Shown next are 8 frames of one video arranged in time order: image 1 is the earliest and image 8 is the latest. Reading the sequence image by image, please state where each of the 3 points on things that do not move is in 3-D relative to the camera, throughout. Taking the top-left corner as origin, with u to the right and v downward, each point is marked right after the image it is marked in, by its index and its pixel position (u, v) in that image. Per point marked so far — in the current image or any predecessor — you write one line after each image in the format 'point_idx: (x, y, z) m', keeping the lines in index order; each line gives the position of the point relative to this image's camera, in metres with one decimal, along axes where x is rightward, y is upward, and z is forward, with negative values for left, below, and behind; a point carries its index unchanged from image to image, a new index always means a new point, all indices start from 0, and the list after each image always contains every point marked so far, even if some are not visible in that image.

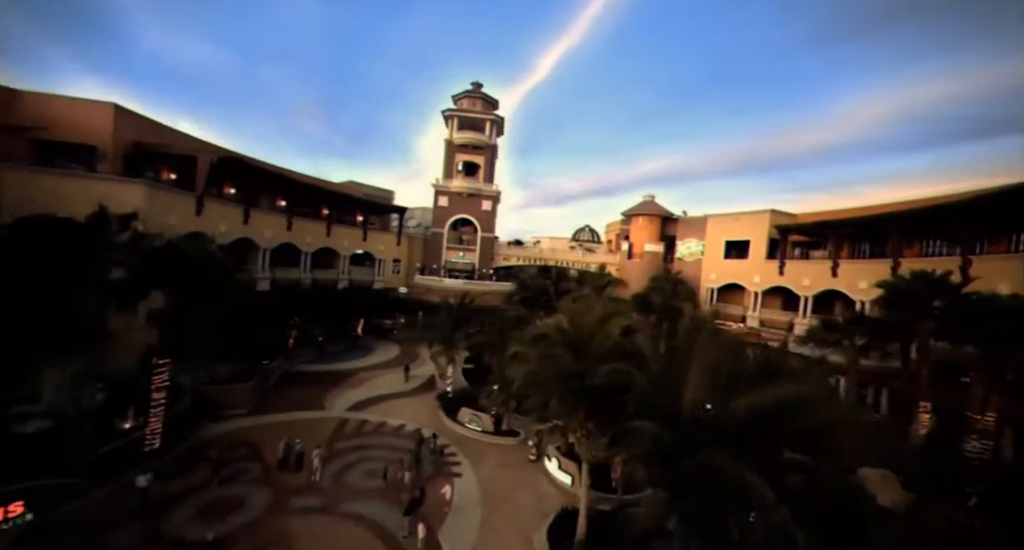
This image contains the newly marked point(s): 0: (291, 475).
0: (-10.5, -9.5, +20.0) m
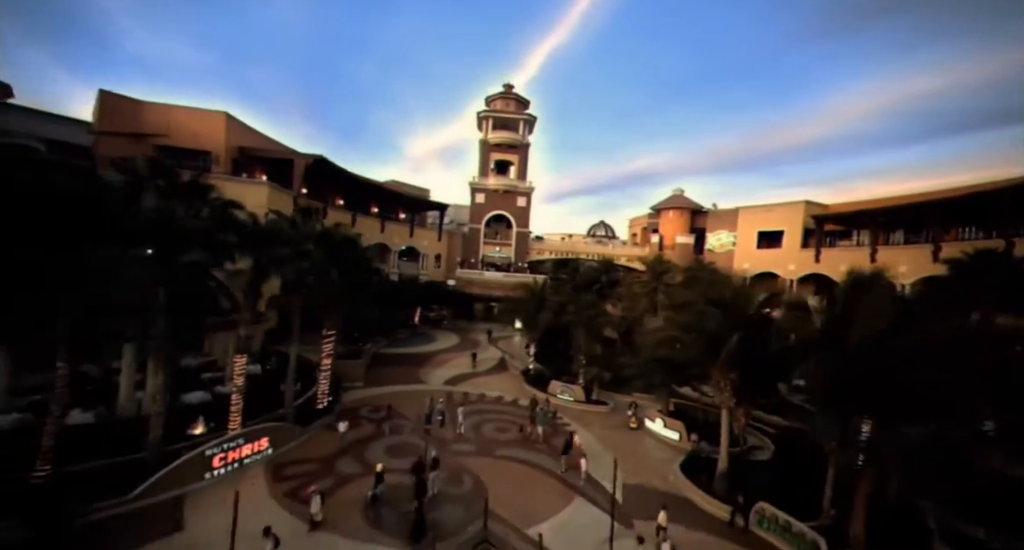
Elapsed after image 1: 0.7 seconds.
0: (-4.1, -8.6, +23.3) m
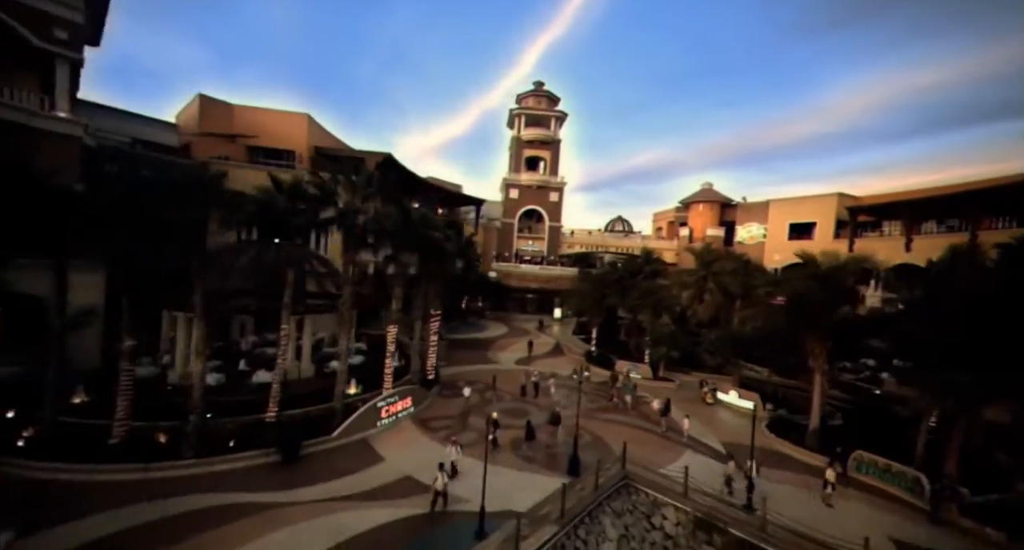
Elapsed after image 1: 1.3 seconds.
0: (+1.6, -7.6, +25.9) m
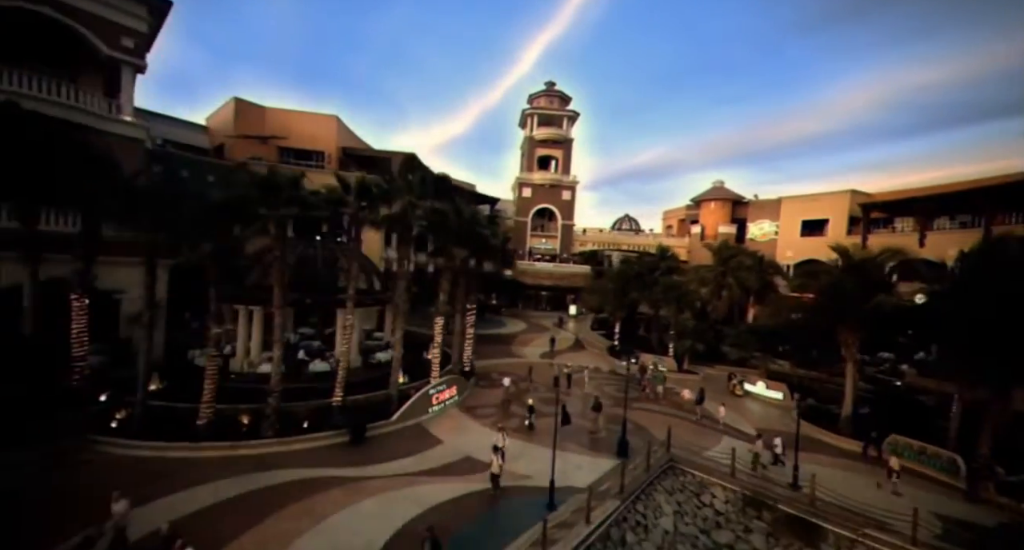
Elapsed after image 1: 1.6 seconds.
0: (+3.8, -7.3, +26.8) m
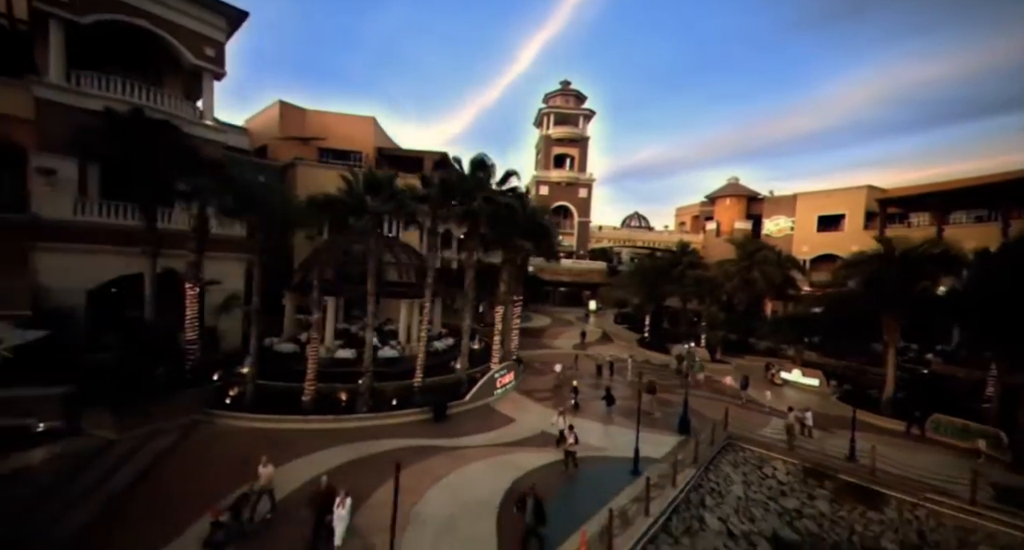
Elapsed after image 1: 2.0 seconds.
0: (+6.9, -6.8, +28.1) m
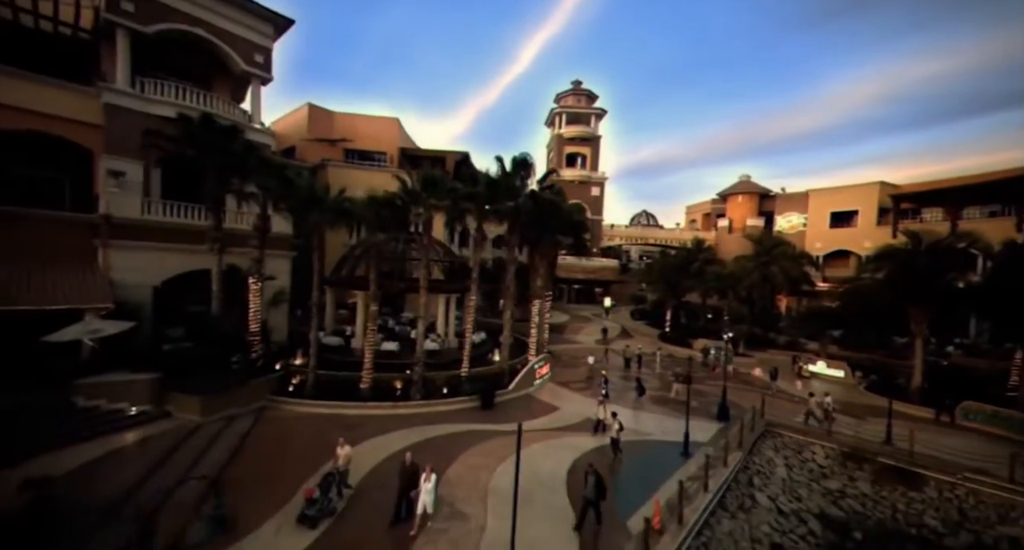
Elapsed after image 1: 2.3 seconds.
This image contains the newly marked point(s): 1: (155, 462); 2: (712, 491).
0: (+9.0, -6.4, +28.8) m
1: (-9.6, -4.9, +11.5) m
2: (+5.9, -6.4, +12.5) m
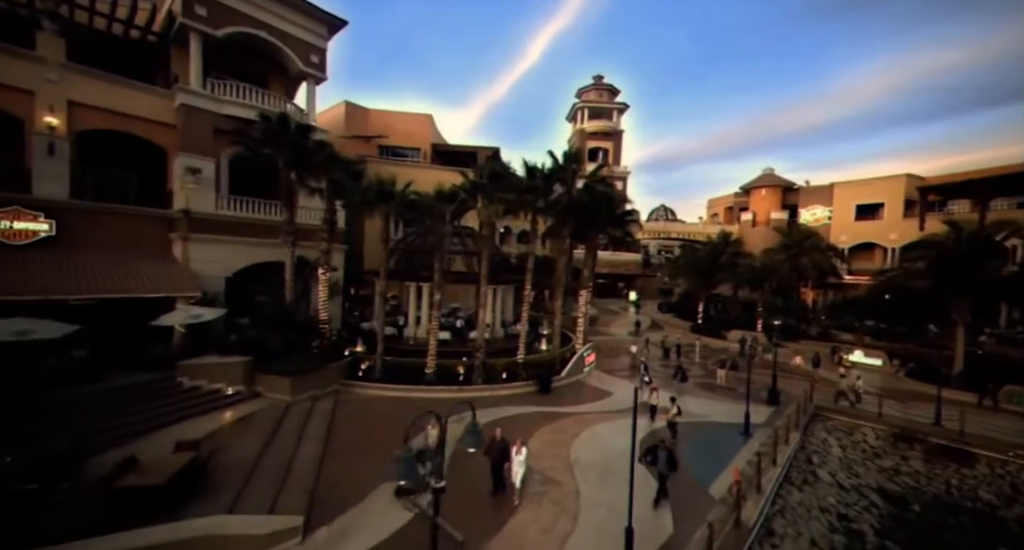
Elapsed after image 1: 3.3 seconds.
0: (+11.9, -5.8, +29.3) m
1: (-7.3, -4.5, +12.5) m
2: (+8.3, -5.9, +13.1) m
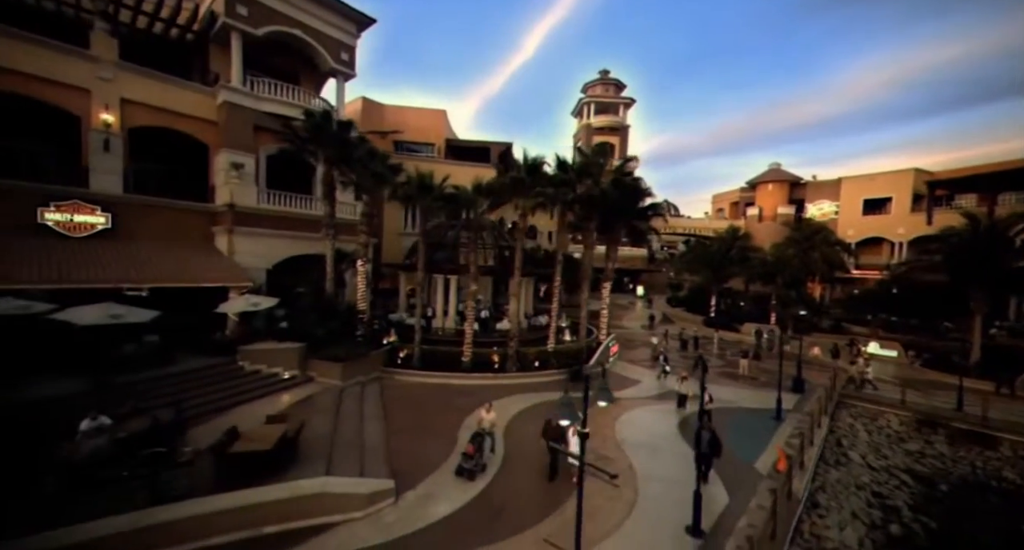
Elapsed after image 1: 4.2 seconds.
0: (+13.5, -5.3, +29.9) m
1: (-5.7, -4.2, +13.1) m
2: (+9.9, -5.6, +13.7) m
